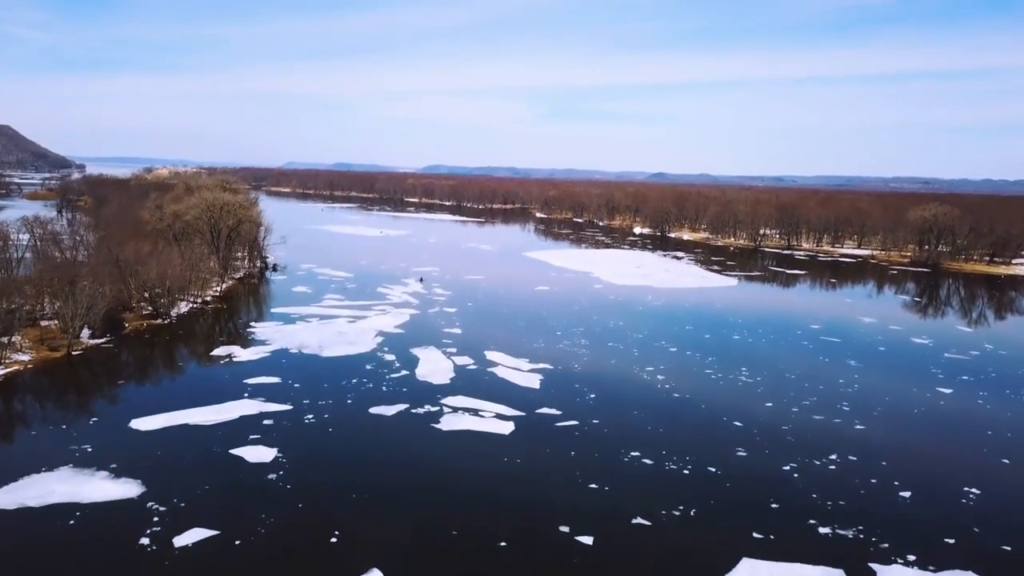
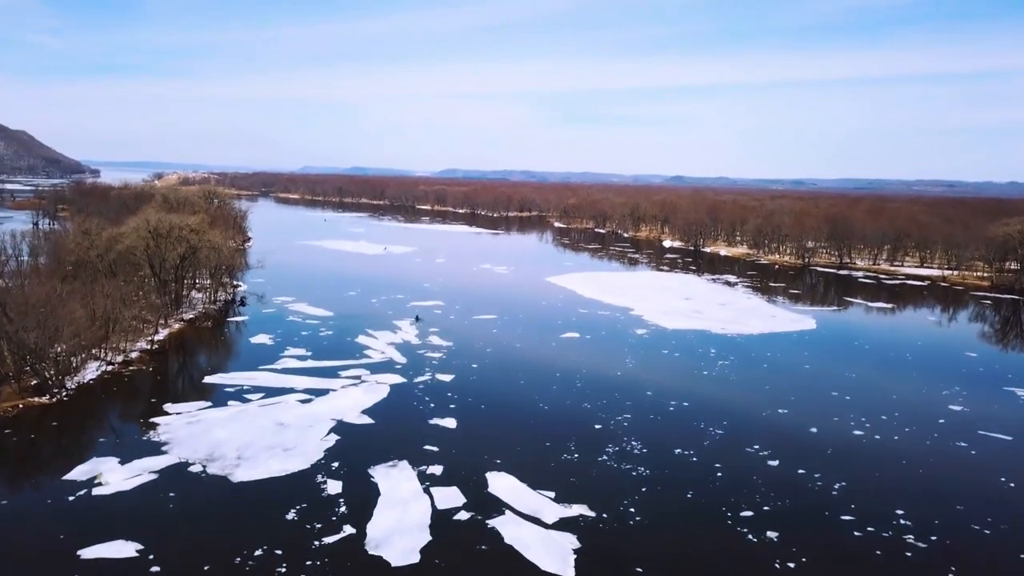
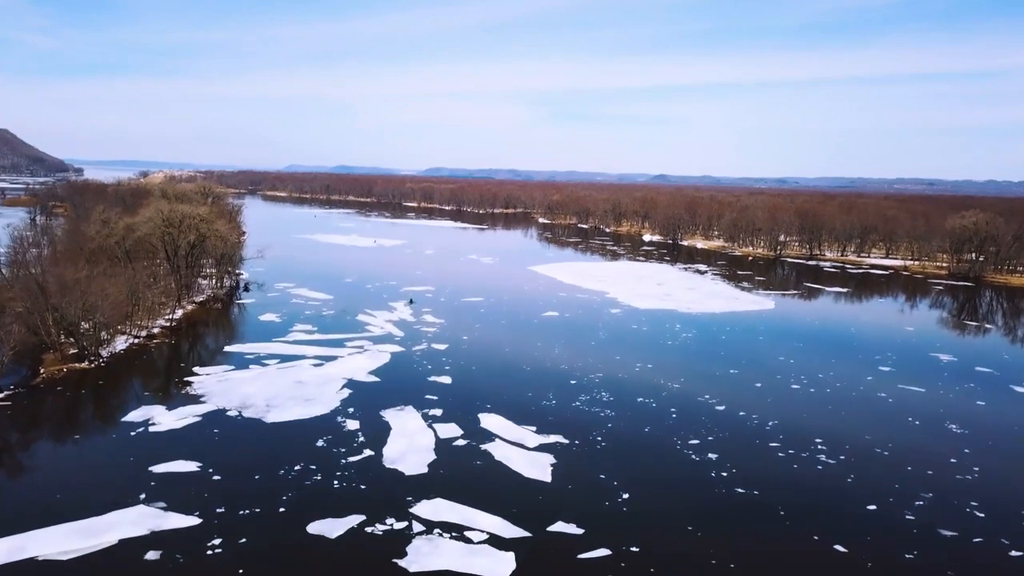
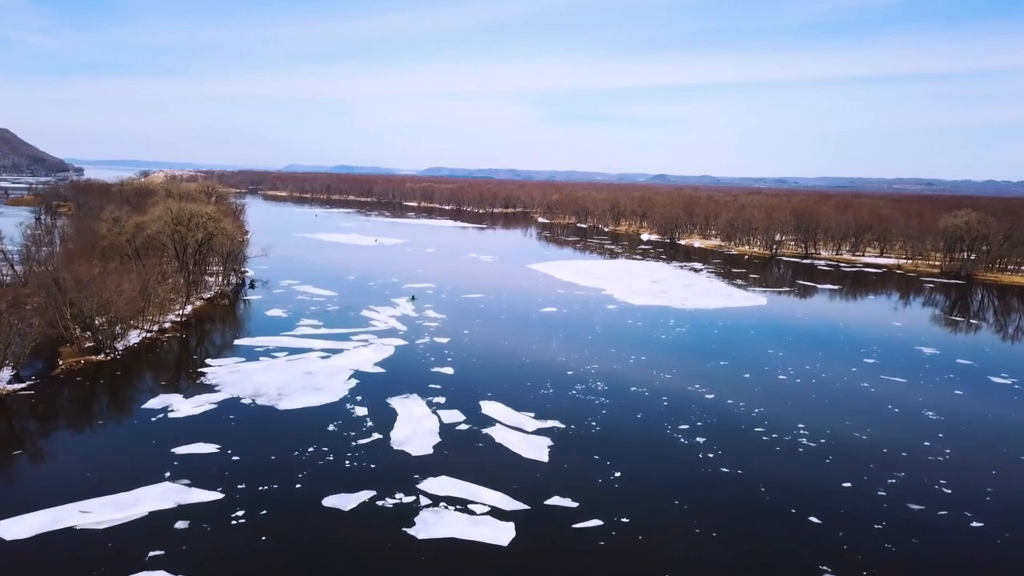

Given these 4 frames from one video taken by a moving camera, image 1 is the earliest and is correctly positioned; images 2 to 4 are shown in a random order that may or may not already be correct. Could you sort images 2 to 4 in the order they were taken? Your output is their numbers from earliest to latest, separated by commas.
4, 3, 2
